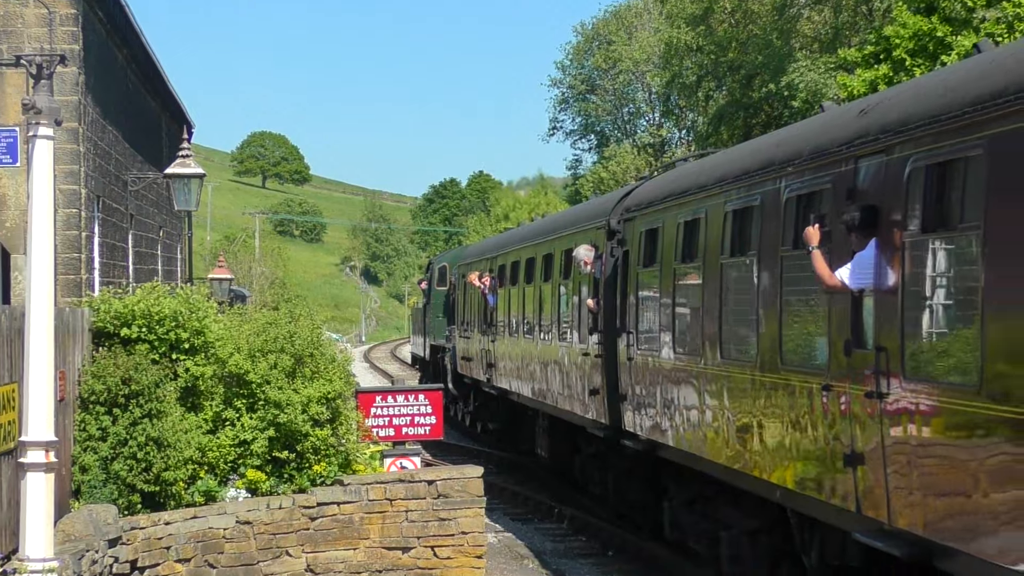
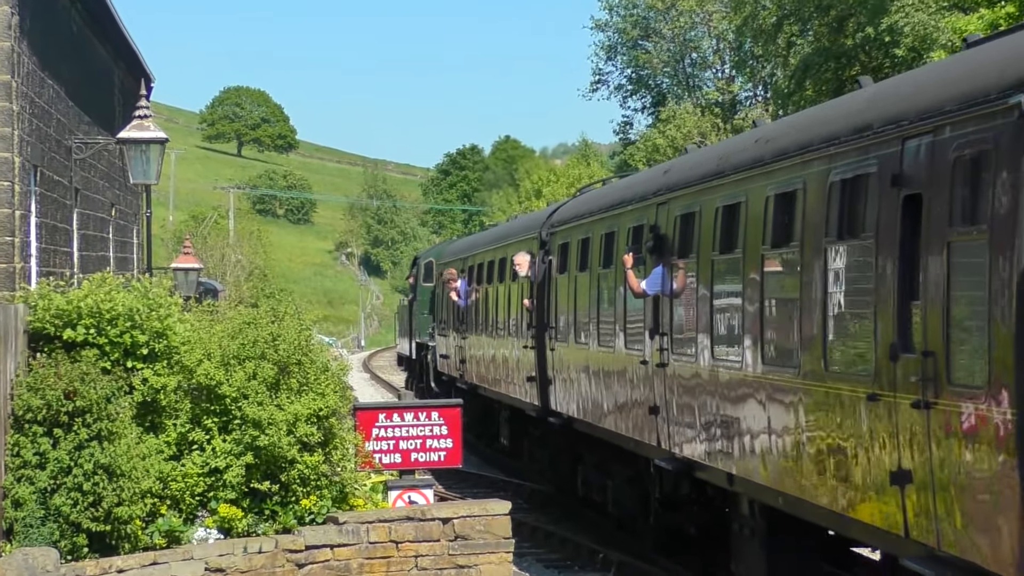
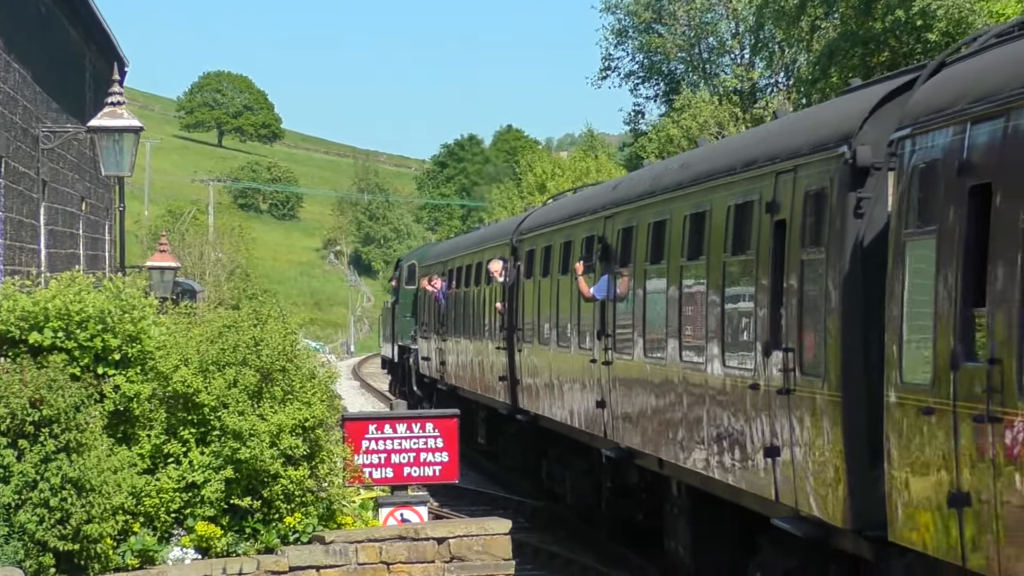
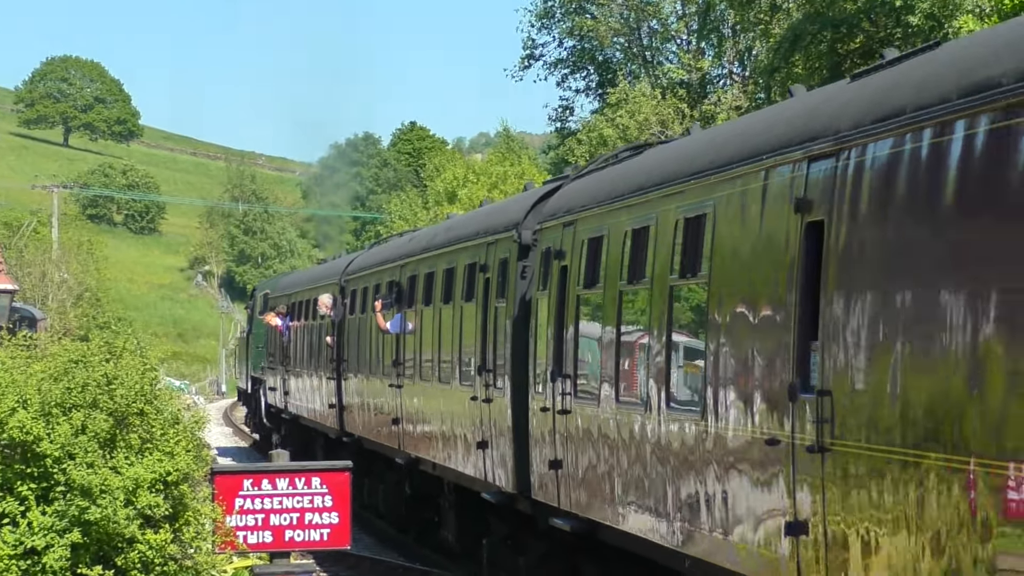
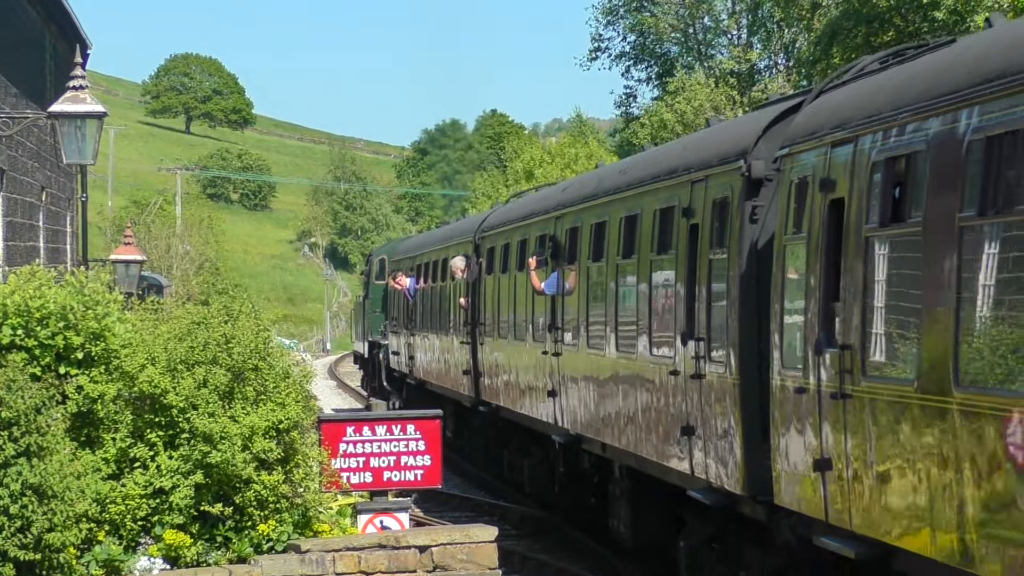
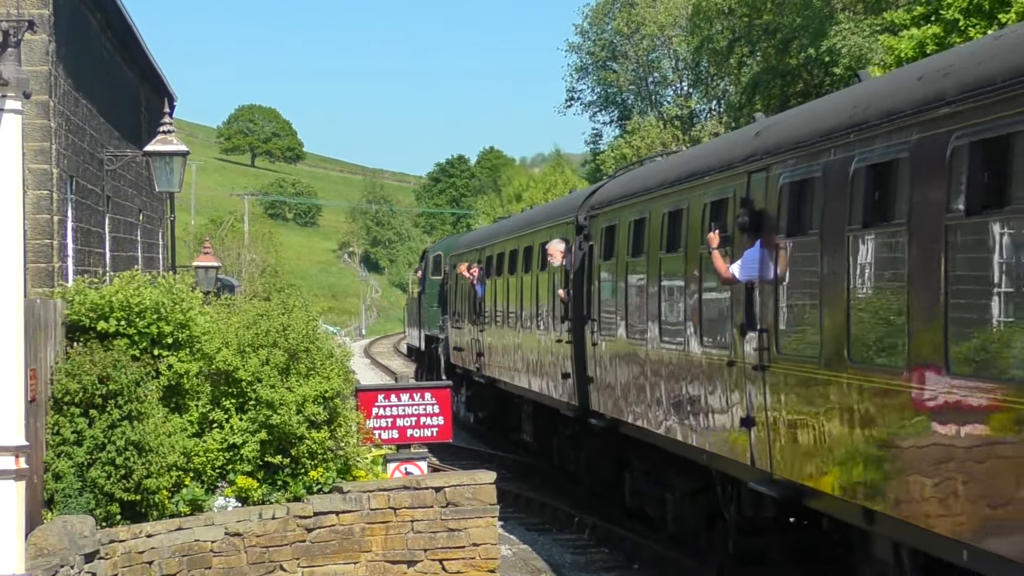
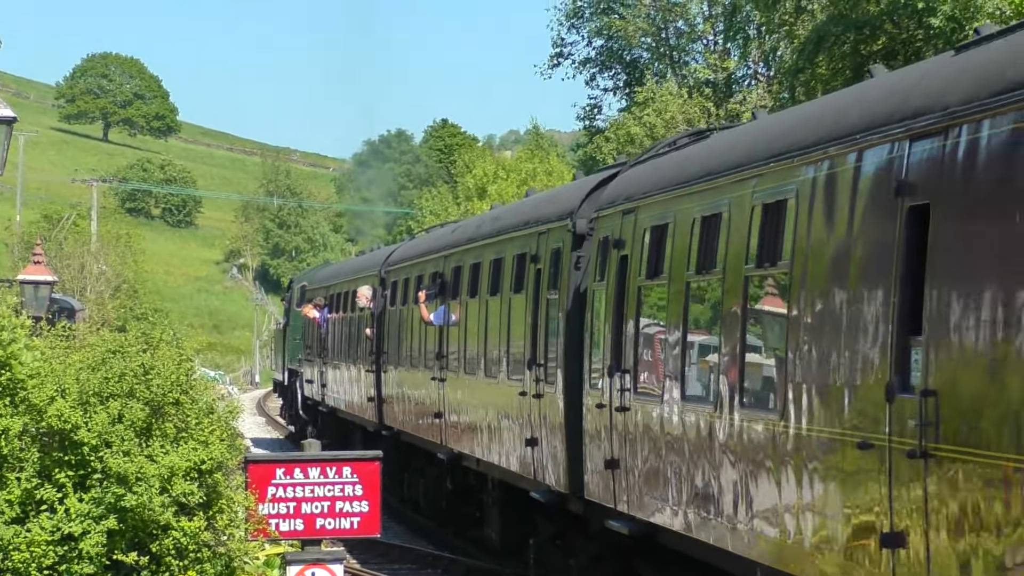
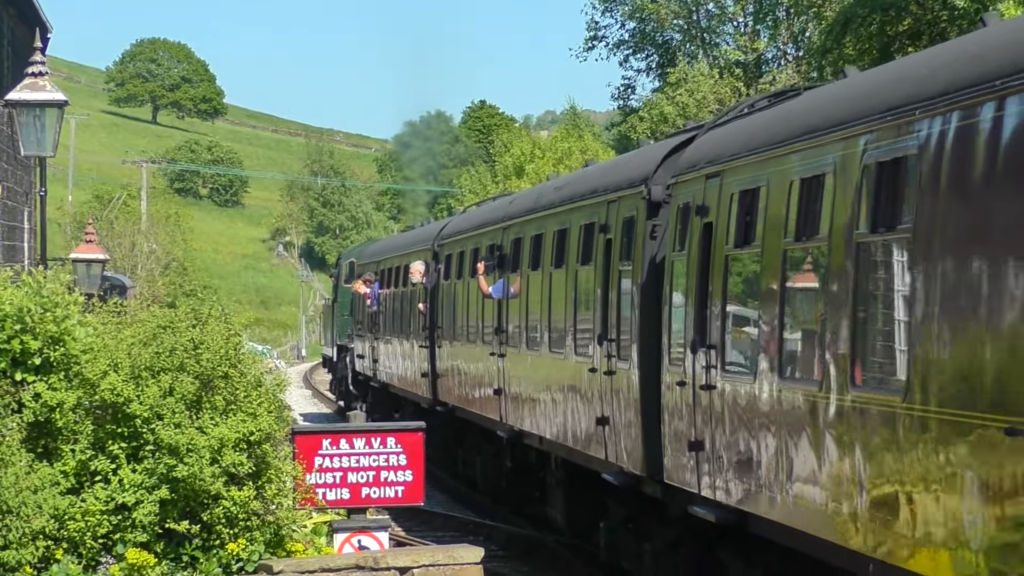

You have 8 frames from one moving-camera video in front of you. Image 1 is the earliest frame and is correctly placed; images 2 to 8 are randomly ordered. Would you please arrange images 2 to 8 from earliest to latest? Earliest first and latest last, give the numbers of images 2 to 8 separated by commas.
6, 2, 3, 5, 8, 7, 4
